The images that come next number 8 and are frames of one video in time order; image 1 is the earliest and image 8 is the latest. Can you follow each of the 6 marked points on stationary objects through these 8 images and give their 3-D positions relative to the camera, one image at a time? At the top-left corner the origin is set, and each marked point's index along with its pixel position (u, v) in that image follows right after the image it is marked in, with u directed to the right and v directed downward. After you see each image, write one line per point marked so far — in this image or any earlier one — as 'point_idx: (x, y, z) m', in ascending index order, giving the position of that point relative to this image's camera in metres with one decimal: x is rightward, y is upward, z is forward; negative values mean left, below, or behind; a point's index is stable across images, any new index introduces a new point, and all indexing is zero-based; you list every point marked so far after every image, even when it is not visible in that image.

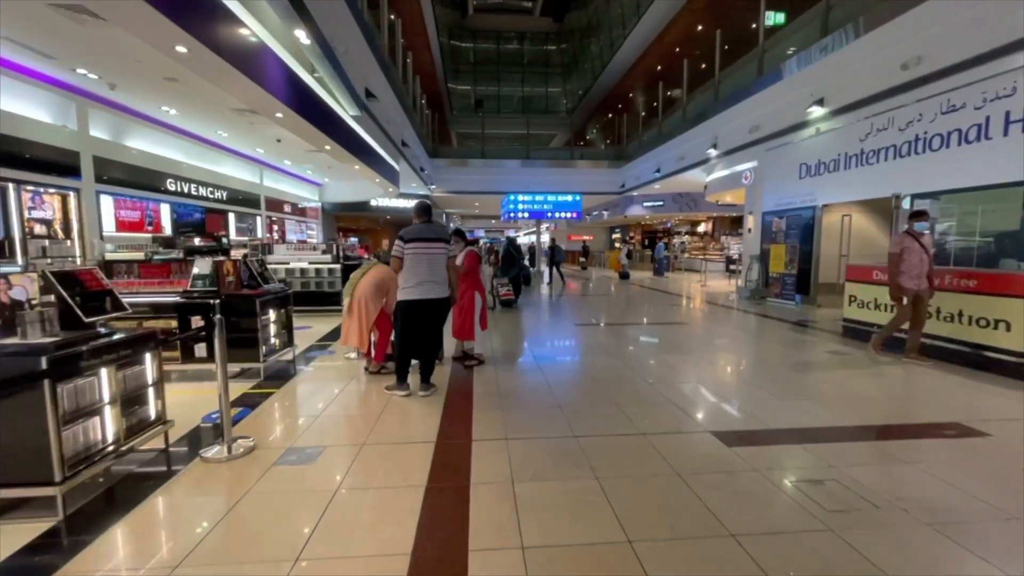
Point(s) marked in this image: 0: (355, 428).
0: (-1.0, -0.9, +2.9) m
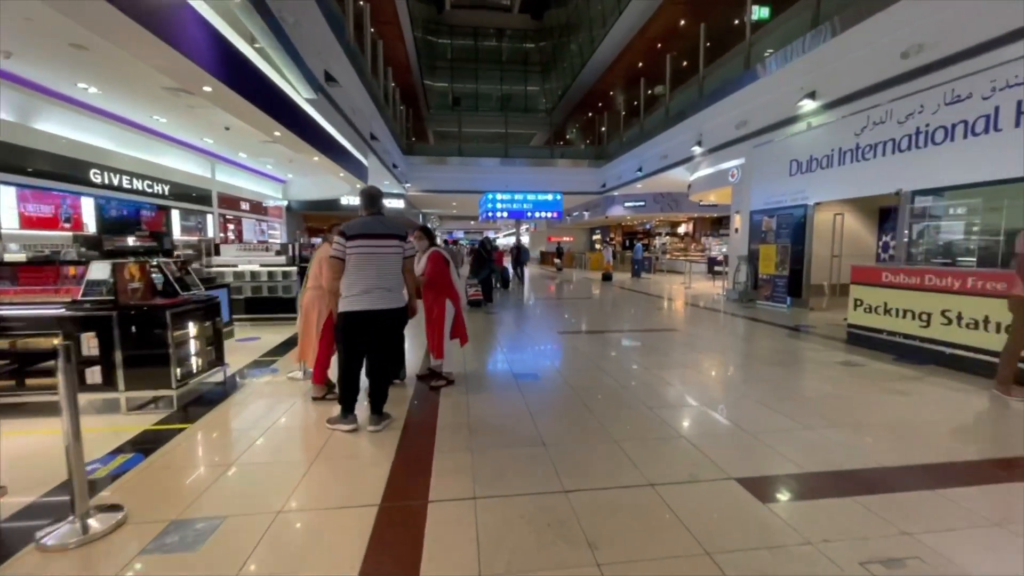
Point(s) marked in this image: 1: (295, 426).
0: (-1.2, -1.0, +2.2) m
1: (-1.5, -0.9, +3.0) m
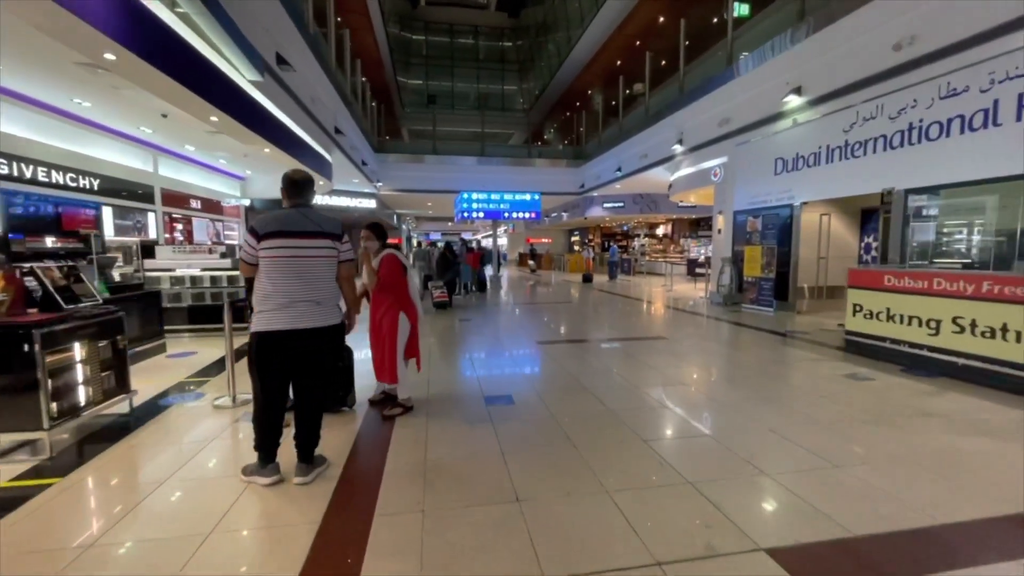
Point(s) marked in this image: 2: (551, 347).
0: (-1.3, -1.0, +1.6) m
1: (-1.6, -1.0, +2.4) m
2: (+0.5, -0.7, +6.1) m
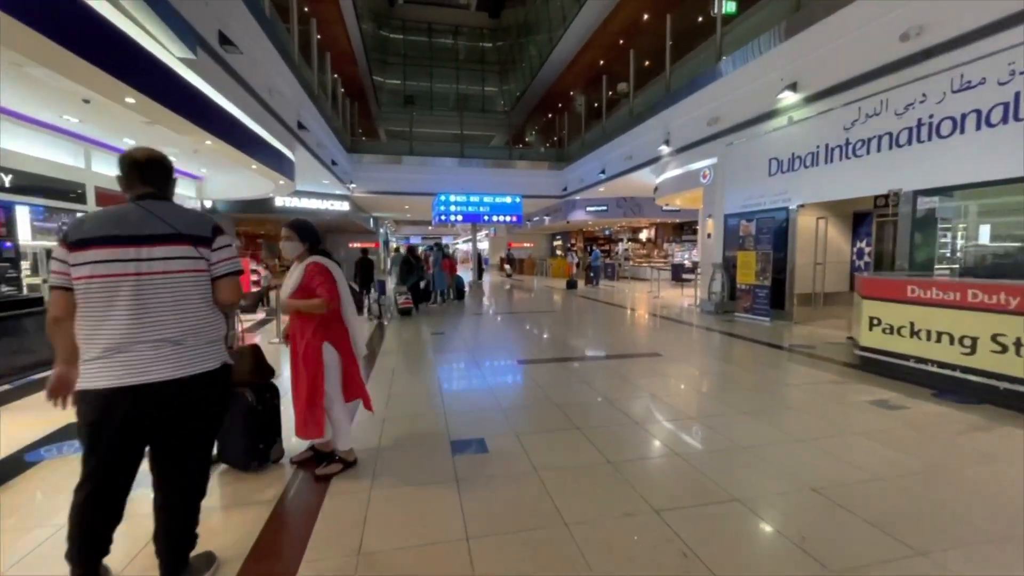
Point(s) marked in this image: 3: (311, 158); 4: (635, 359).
0: (-1.4, -1.1, +0.9) m
1: (-1.8, -1.1, +1.7) m
2: (+0.3, -0.9, +5.4) m
3: (-4.6, +3.0, +10.1) m
4: (+1.6, -0.9, +5.8) m
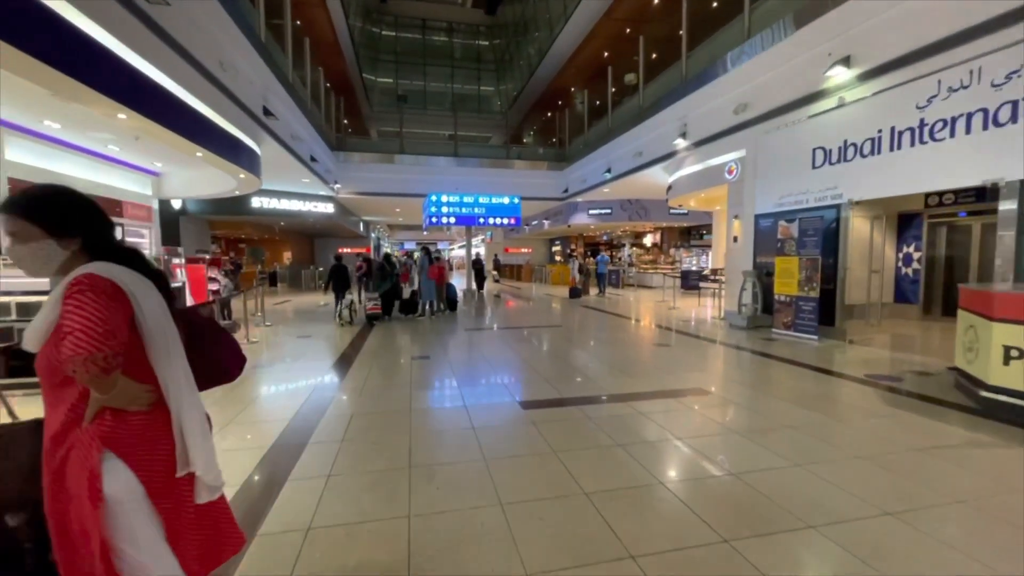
0: (-1.4, -1.2, -0.2) m
1: (-1.7, -1.2, +0.5) m
2: (+0.3, -1.0, +4.3) m
3: (-4.7, +2.8, +8.9) m
4: (+1.6, -1.1, +4.7) m
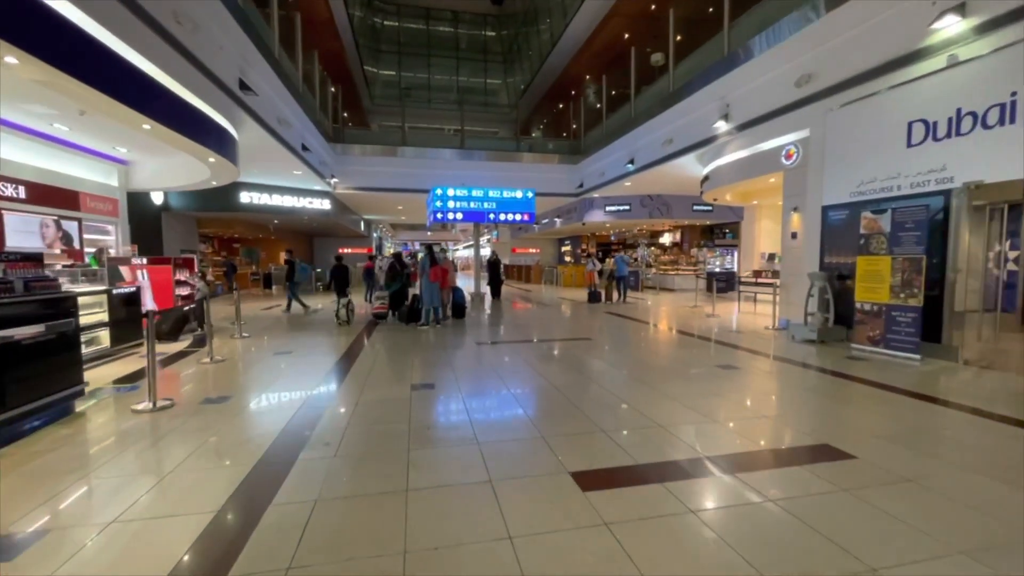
0: (-1.1, -1.3, -1.4) m
1: (-1.5, -1.3, -0.7) m
2: (+0.5, -1.1, +3.1) m
3: (-4.4, +2.7, +7.8) m
4: (+1.9, -1.2, +3.5) m
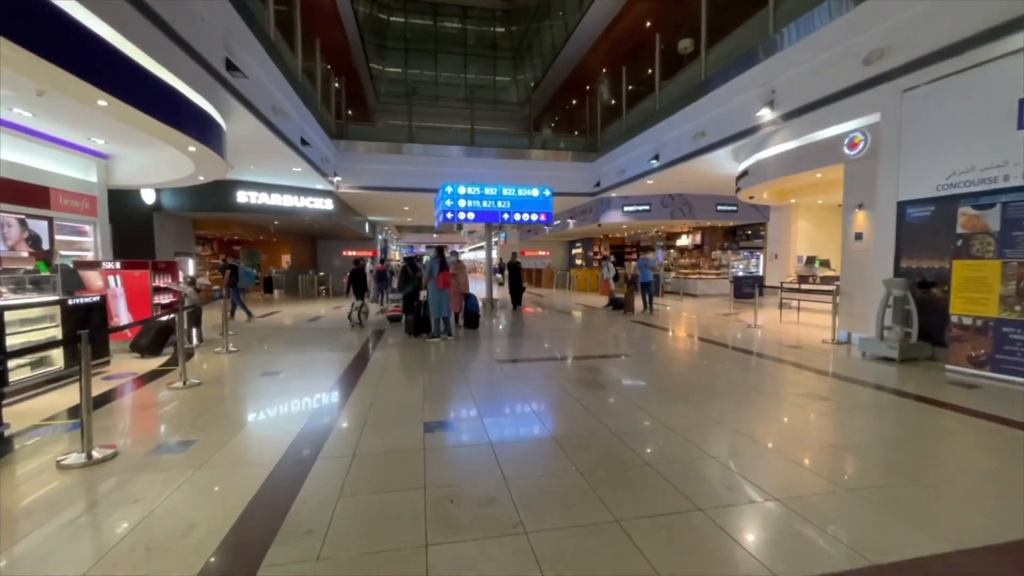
0: (-0.9, -1.3, -2.2) m
1: (-1.3, -1.3, -1.5) m
2: (+0.8, -1.2, +2.3) m
3: (-4.1, +2.6, +7.0) m
4: (+2.2, -1.3, +2.6) m
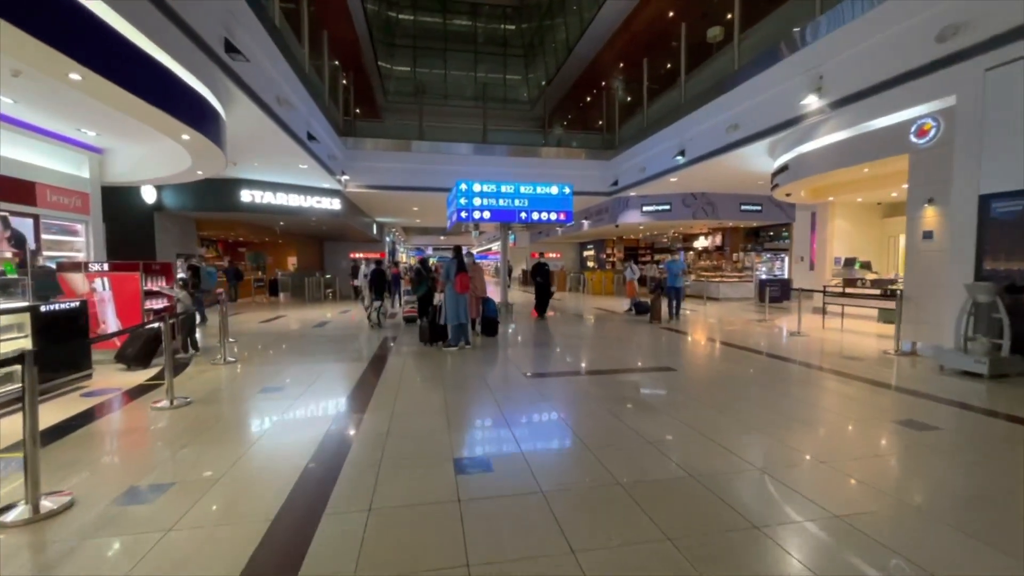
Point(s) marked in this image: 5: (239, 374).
0: (-0.7, -1.3, -2.8) m
1: (-1.0, -1.3, -2.1) m
2: (+1.1, -1.2, +1.7) m
3: (-3.7, +2.5, +6.5) m
4: (+2.5, -1.3, +2.0) m
5: (-3.2, -1.0, +5.1) m
